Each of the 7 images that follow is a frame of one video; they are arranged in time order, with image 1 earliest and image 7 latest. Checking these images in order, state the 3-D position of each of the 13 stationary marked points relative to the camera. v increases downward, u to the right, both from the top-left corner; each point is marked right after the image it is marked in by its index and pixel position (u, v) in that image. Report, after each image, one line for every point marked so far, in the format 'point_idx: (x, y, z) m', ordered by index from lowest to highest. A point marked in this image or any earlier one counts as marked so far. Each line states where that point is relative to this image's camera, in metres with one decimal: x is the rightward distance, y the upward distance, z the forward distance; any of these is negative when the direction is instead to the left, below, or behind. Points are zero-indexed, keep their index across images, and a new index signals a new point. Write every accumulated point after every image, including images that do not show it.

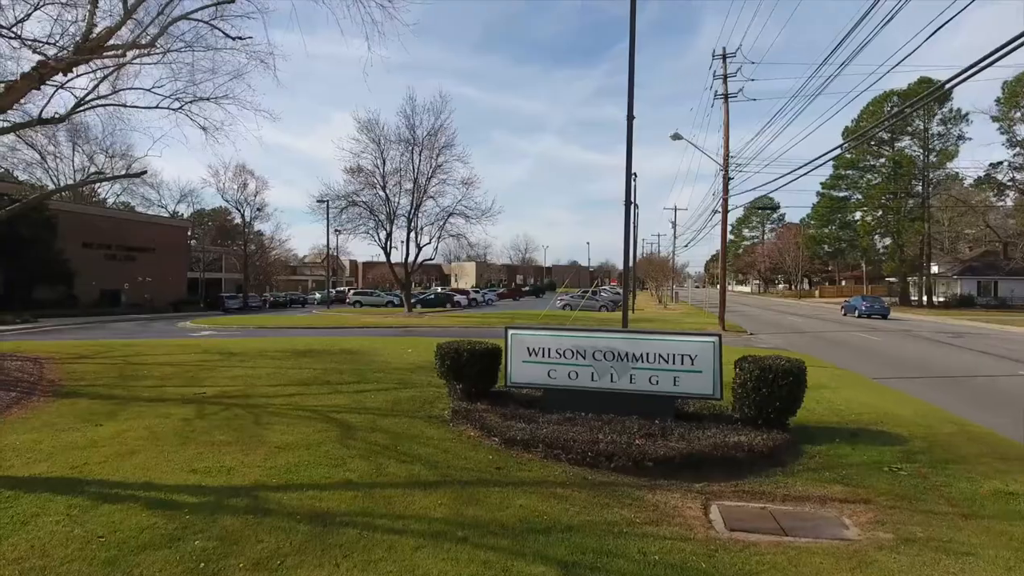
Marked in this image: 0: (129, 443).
0: (-3.7, -1.5, +6.2) m
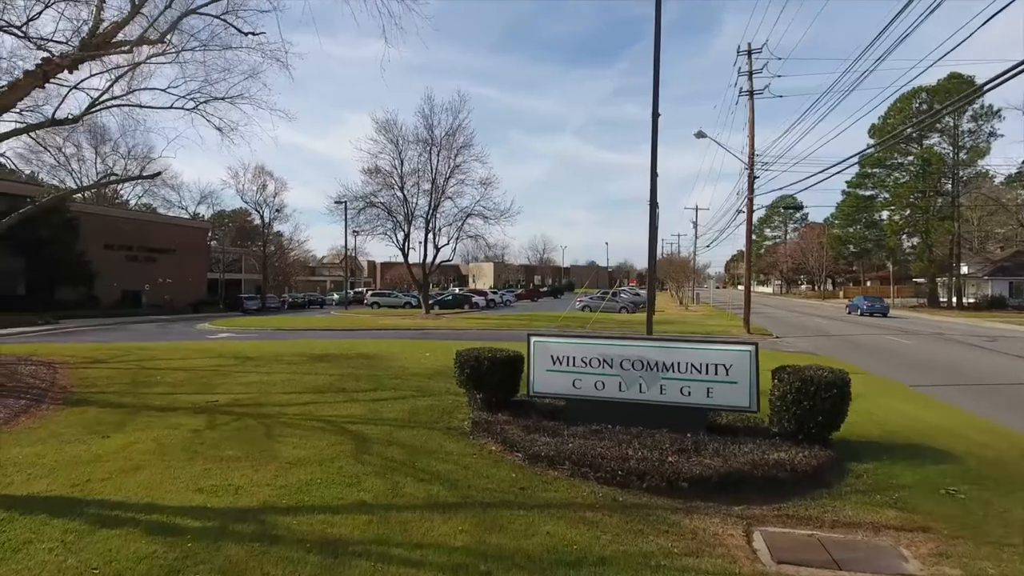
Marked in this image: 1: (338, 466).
0: (-3.5, -1.6, +5.9) m
1: (-1.6, -1.6, +5.8) m
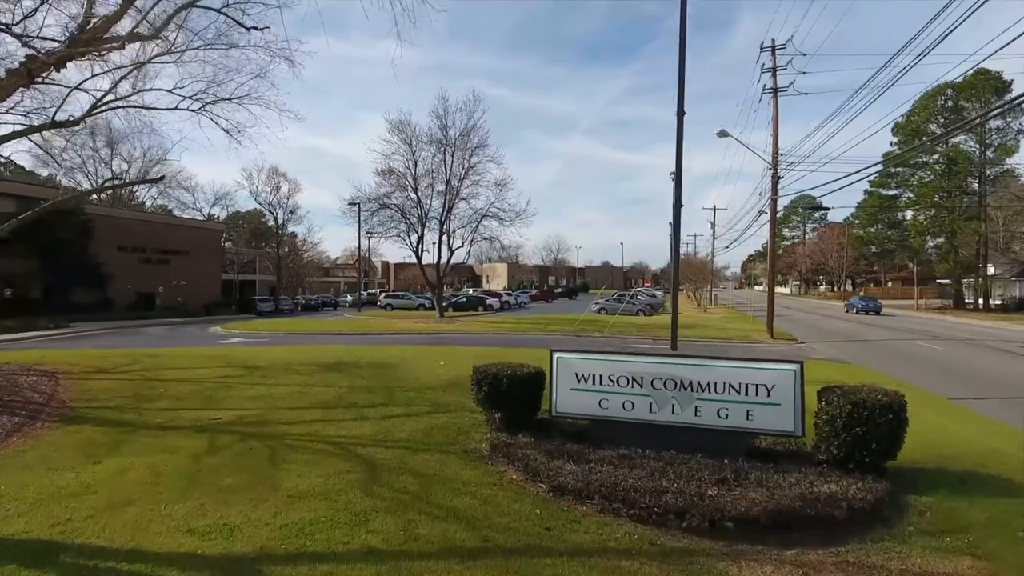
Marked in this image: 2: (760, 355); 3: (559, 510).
0: (-3.3, -1.7, +5.4) m
1: (-1.4, -1.8, +5.3) m
2: (+7.2, -2.0, +18.8) m
3: (+0.4, -1.9, +5.4) m
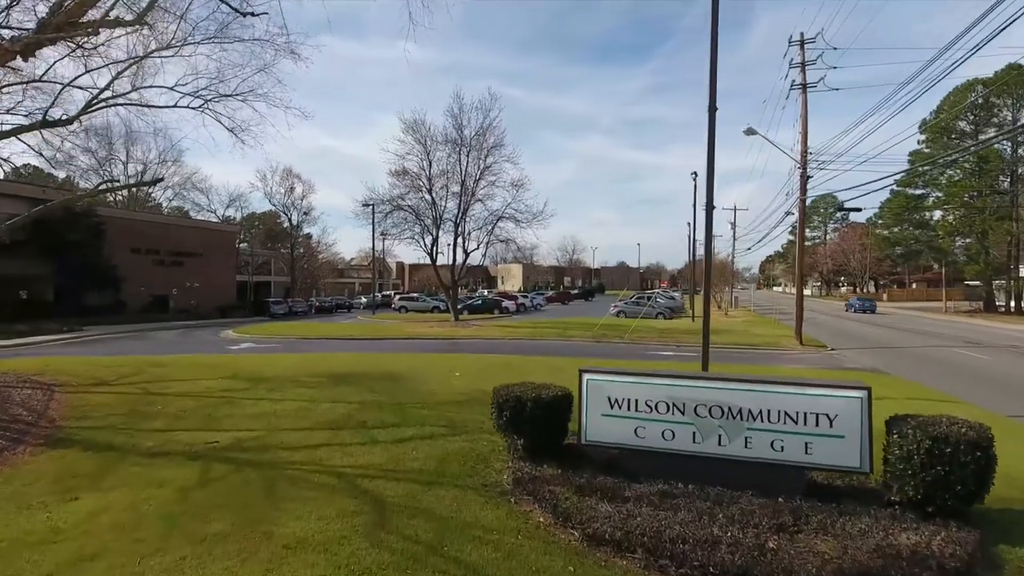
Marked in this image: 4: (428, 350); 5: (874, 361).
0: (-3.1, -1.8, +4.8) m
1: (-1.2, -1.9, +4.6) m
2: (+7.7, -2.1, +17.9) m
3: (+0.6, -2.0, +4.6) m
4: (-2.6, -1.9, +19.8) m
5: (+10.9, -2.2, +19.5) m
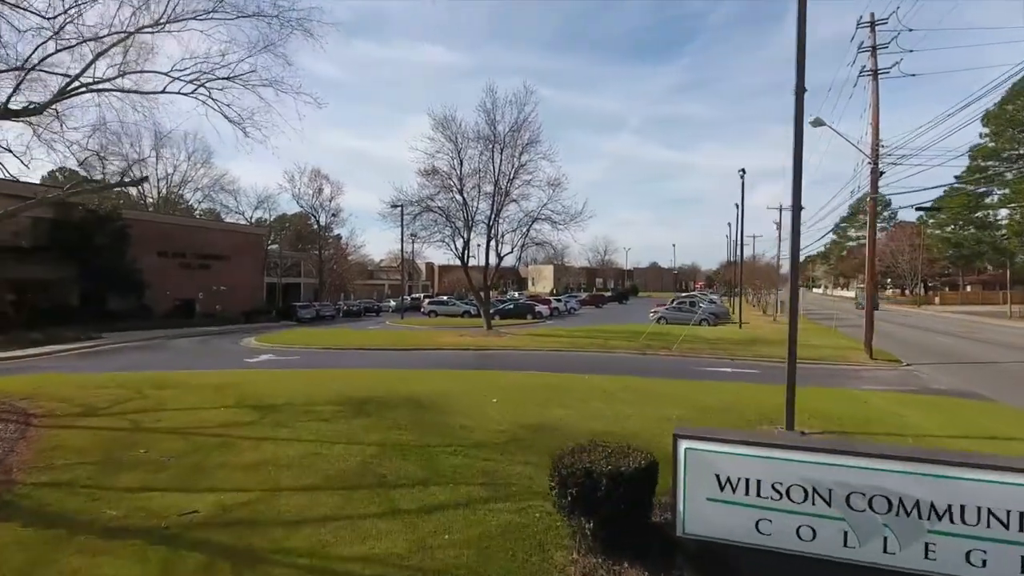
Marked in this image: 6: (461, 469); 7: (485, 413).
0: (-2.6, -2.1, +3.1) m
1: (-0.7, -2.1, +2.9) m
2: (+8.7, -2.4, +15.7) m
3: (+1.0, -2.2, +2.8) m
4: (-1.5, -2.2, +18.1) m
5: (+12.0, -2.4, +17.2) m
6: (-0.6, -2.1, +7.2) m
7: (-0.4, -2.0, +10.3) m
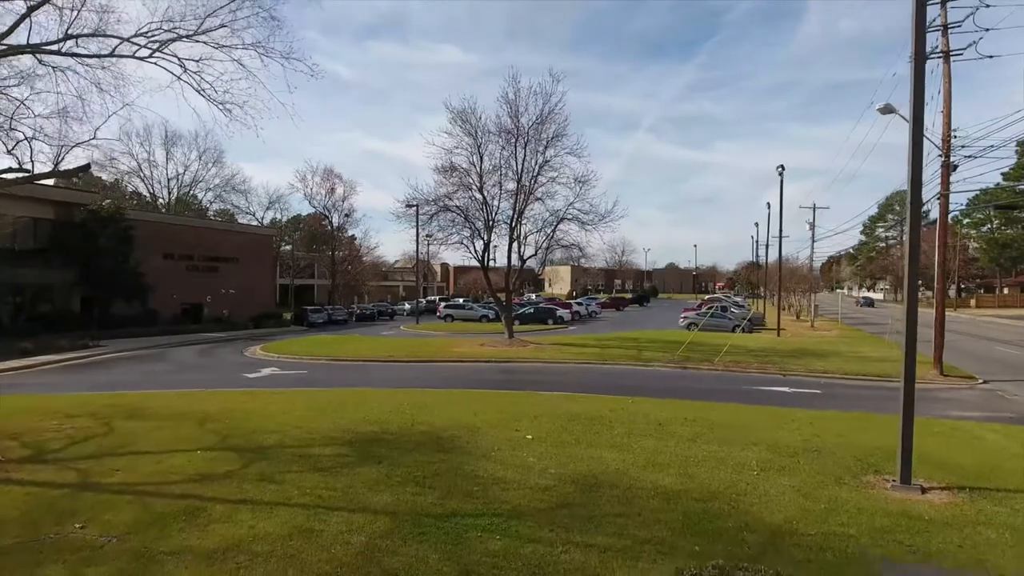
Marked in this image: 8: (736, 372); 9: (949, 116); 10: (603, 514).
0: (-2.2, -2.3, +1.2) m
1: (-0.4, -2.3, +0.9) m
2: (+9.4, -2.6, +13.6) m
3: (+1.4, -2.5, +0.9) m
4: (-0.8, -2.4, +16.2) m
5: (+12.7, -2.7, +15.0) m
6: (-0.1, -2.3, +5.3) m
7: (+0.2, -2.2, +8.3) m
8: (+6.6, -2.5, +18.9) m
9: (+12.4, +4.9, +18.4) m
10: (+0.9, -2.2, +6.4) m
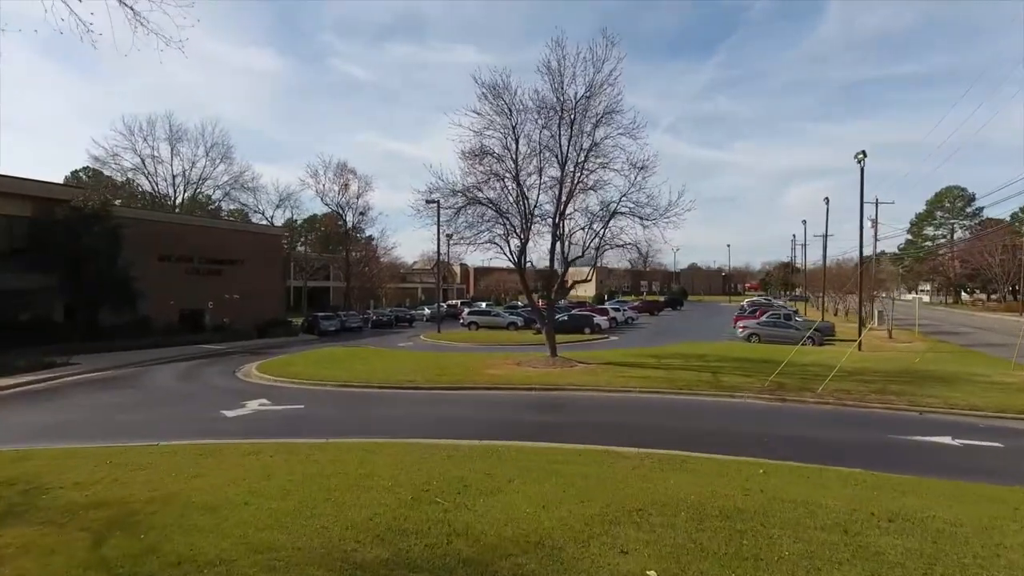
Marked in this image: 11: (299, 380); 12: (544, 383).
0: (-1.5, -2.5, -2.8) m
1: (+0.4, -2.6, -3.1) m
2: (+10.5, -2.8, +9.3) m
3: (+2.1, -2.7, -3.2) m
4: (+0.4, -2.6, +12.2) m
5: (+13.8, -2.9, +10.6) m
6: (+0.7, -2.5, +1.3) m
7: (+1.1, -2.5, +4.3) m
8: (+7.8, -2.7, +14.7) m
9: (+13.6, +4.7, +14.0) m
10: (+1.8, -2.5, +2.4) m
11: (-6.1, -2.6, +18.6) m
12: (+0.9, -2.6, +17.5) m
